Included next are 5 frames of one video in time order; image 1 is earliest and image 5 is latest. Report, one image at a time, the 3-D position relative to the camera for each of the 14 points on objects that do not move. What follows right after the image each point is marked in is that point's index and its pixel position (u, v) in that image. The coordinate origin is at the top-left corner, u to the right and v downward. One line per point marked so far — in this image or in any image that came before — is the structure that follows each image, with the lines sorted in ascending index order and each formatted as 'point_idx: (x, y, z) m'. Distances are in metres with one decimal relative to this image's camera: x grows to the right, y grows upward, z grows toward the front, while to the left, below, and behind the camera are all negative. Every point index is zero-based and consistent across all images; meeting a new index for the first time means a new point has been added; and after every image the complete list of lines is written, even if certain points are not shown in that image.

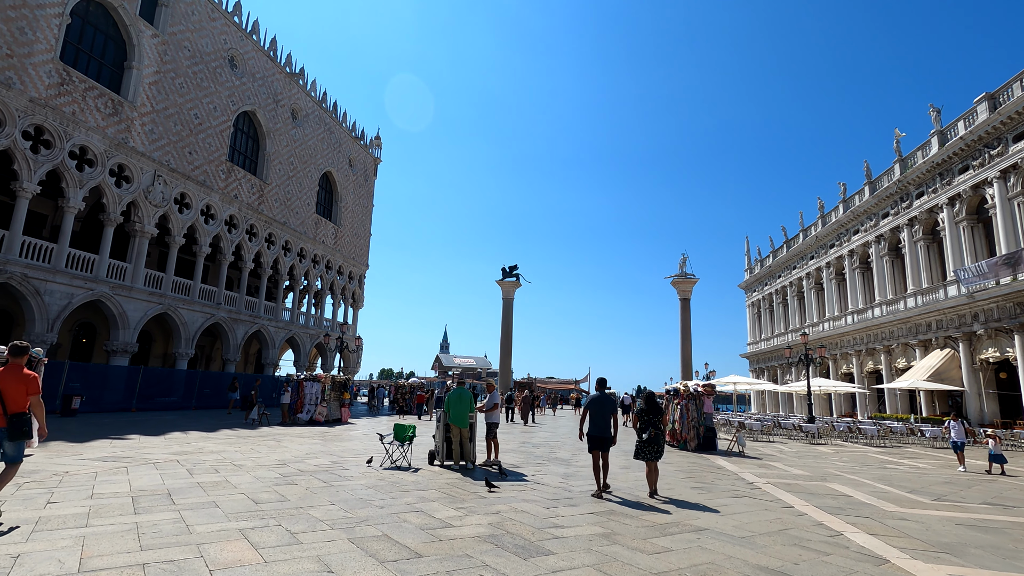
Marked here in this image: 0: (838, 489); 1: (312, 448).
0: (+4.5, -2.8, +7.2) m
1: (-3.4, -2.7, +8.9) m
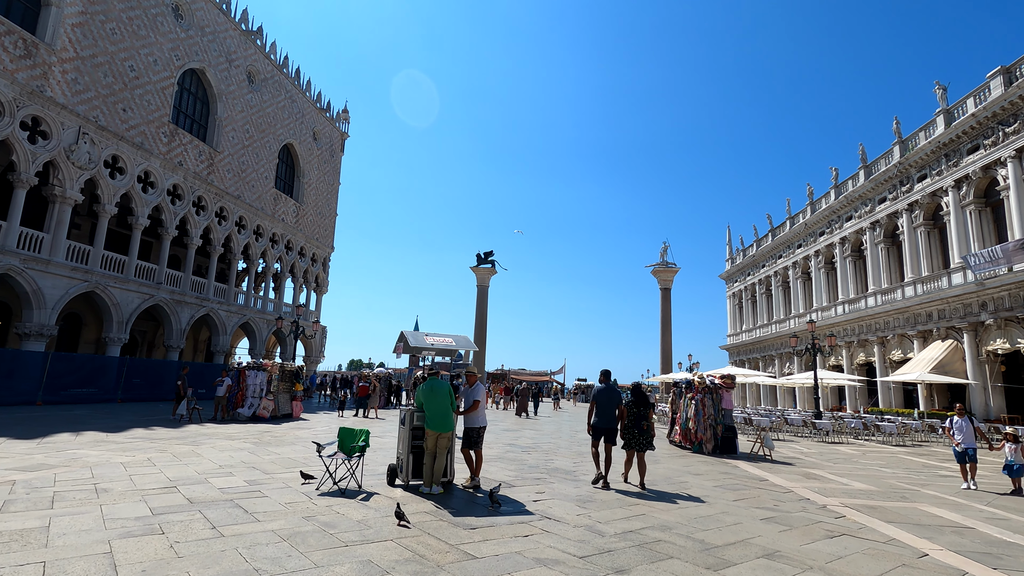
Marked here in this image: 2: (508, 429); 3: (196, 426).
0: (+4.4, -2.3, +5.4) m
1: (-3.5, -2.2, +6.6) m
2: (-0.1, -3.6, +13.4) m
3: (-6.6, -2.9, +11.1) m
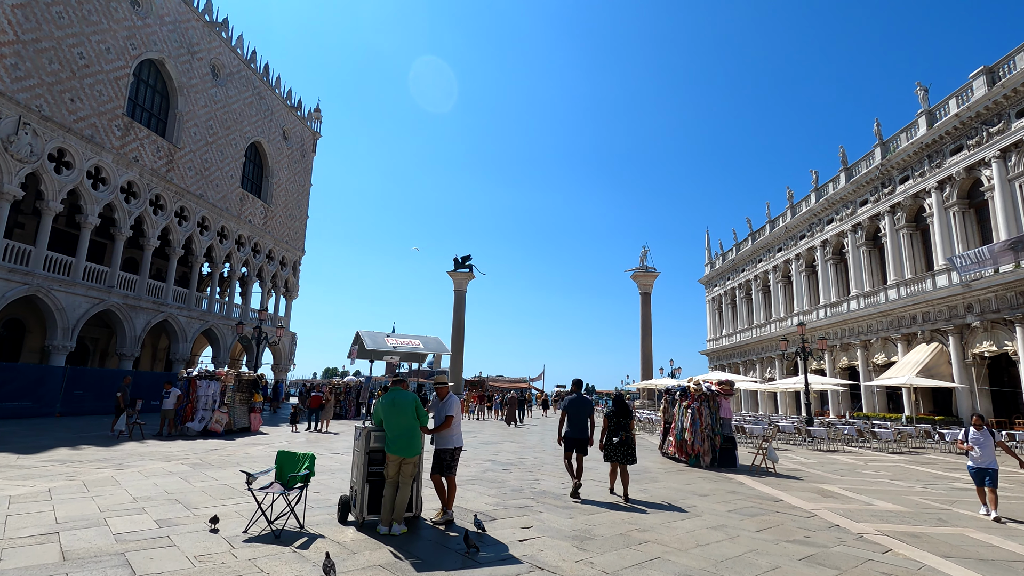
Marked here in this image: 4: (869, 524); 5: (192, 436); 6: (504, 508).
0: (+4.3, -2.2, +4.5) m
1: (-3.7, -2.1, +5.5) m
2: (-0.6, -3.6, +12.4) m
3: (-7.0, -2.9, +9.8) m
4: (+3.5, -2.3, +5.2) m
5: (-7.2, -3.3, +11.8) m
6: (-0.1, -2.1, +5.1) m
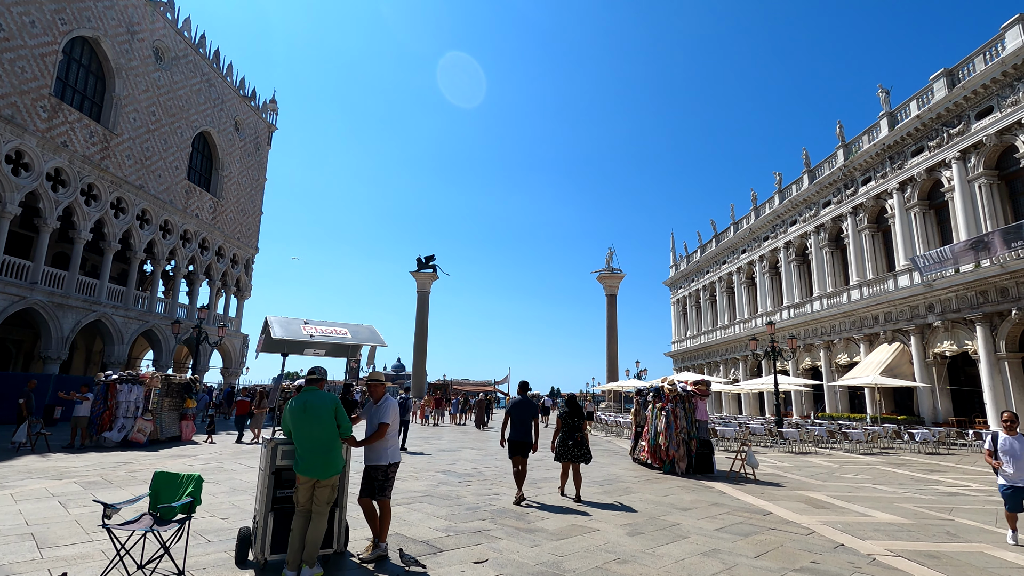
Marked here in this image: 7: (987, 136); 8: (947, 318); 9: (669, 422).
0: (+3.9, -2.1, +3.9) m
1: (-4.1, -1.9, +4.4) m
2: (-1.5, -3.5, +11.5) m
3: (-7.7, -2.7, +8.4) m
4: (+3.1, -2.2, +4.5) m
5: (-8.0, -3.2, +10.5) m
6: (-0.5, -2.0, +4.2) m
7: (+15.3, +4.9, +17.0) m
8: (+15.0, -1.0, +18.1) m
9: (+2.6, -2.2, +8.6) m
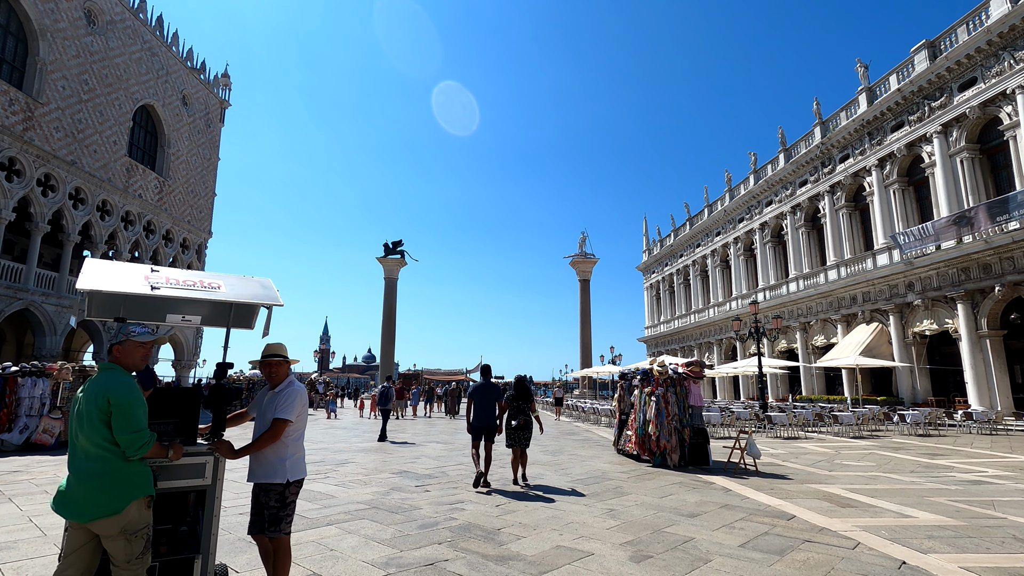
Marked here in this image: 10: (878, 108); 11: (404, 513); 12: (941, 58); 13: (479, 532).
0: (+3.7, -1.7, +3.0) m
1: (-4.3, -1.6, +3.0) m
2: (-2.0, -3.0, +10.3) m
3: (-8.1, -2.4, +6.9) m
4: (+2.9, -1.8, +3.5) m
5: (-8.5, -2.8, +8.9) m
6: (-0.7, -1.6, +3.0) m
7: (+14.3, +5.6, +16.5) m
8: (+14.0, -0.3, +17.7) m
9: (+2.1, -1.7, +7.6) m
10: (+13.8, +6.8, +19.8) m
11: (-0.9, -1.9, +4.4) m
12: (+14.1, +7.6, +17.3) m
13: (-0.2, -1.8, +3.9) m
